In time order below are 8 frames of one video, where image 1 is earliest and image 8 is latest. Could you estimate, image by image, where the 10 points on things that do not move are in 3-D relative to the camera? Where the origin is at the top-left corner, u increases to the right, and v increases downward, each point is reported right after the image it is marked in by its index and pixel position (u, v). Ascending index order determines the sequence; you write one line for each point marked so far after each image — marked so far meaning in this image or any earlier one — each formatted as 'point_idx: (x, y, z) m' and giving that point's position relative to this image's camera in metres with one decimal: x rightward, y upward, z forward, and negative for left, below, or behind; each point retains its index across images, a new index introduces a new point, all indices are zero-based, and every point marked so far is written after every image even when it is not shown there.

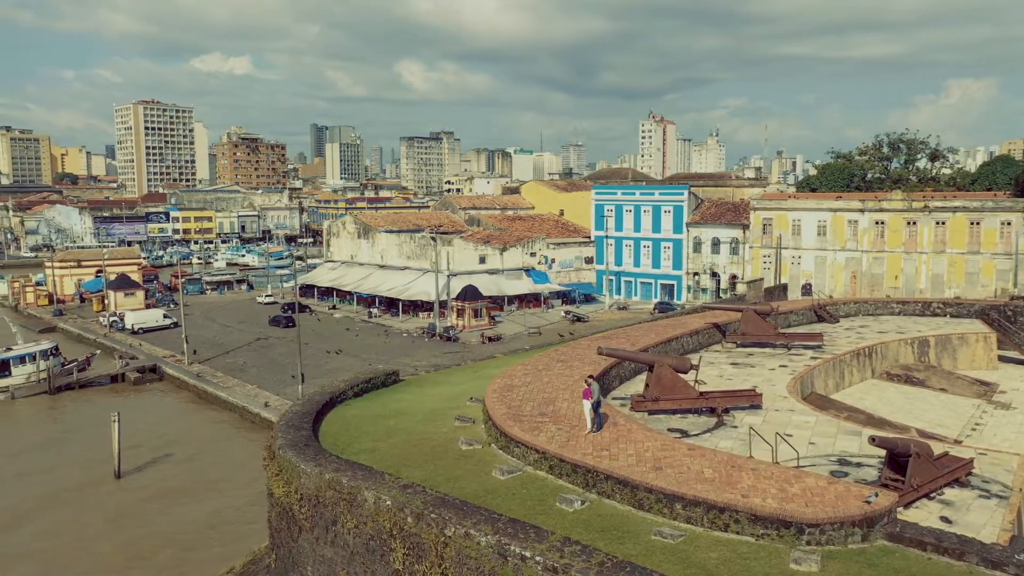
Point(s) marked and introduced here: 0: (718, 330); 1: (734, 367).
0: (+4.5, -0.9, +18.2) m
1: (+4.2, -1.5, +15.8) m
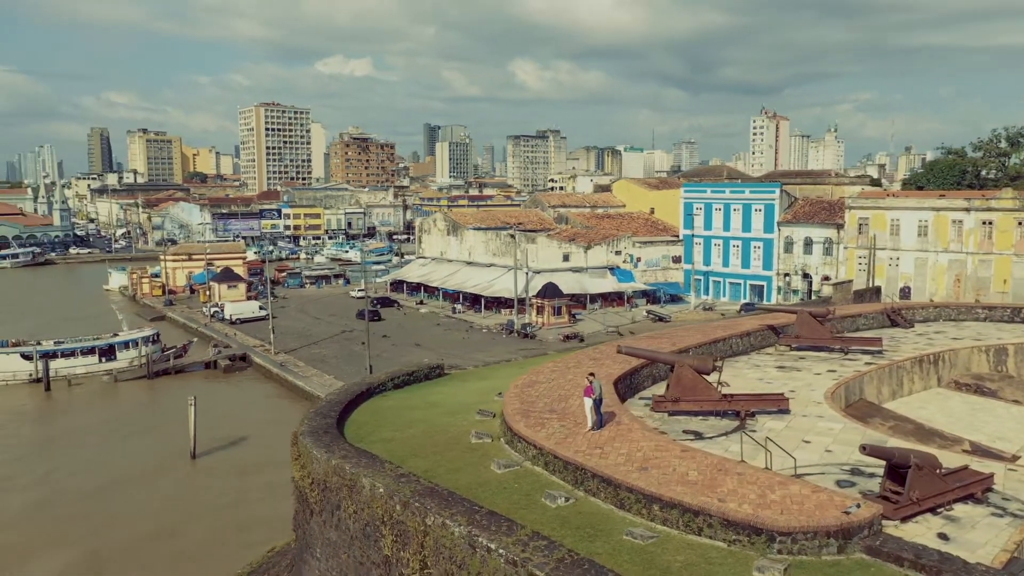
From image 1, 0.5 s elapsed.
0: (+5.5, -0.9, +17.6) m
1: (+4.9, -1.5, +15.3) m
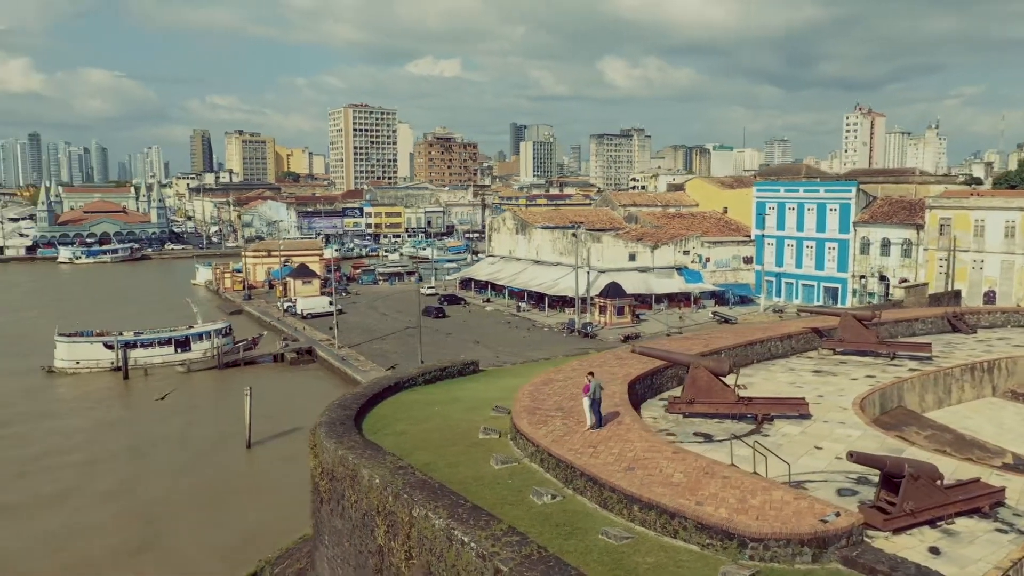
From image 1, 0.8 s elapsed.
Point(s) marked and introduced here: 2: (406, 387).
0: (+6.3, -1.0, +17.0) m
1: (+5.4, -1.6, +14.8) m
2: (-1.9, -1.8, +15.2) m
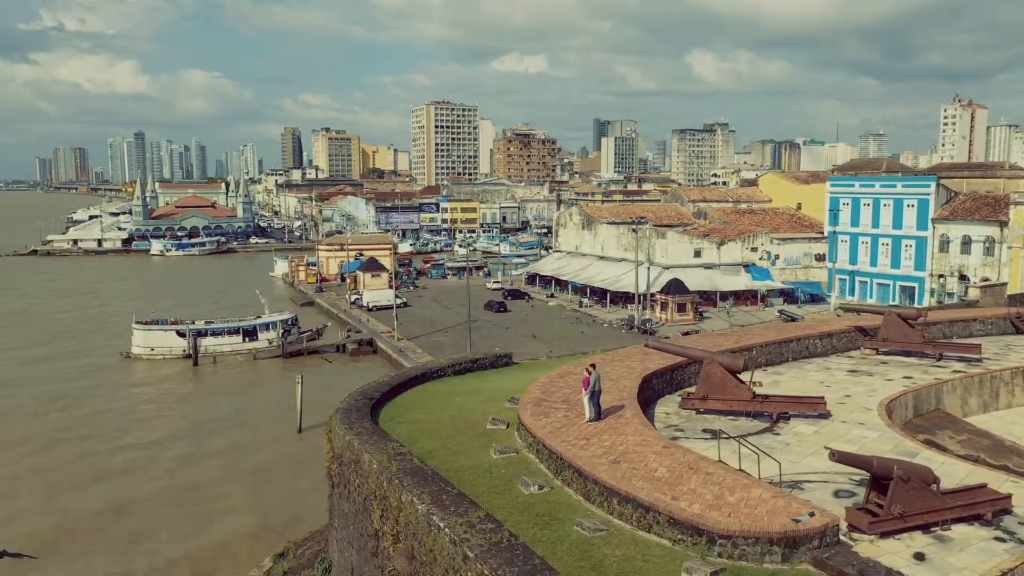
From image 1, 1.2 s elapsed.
0: (+6.9, -0.9, +16.4) m
1: (+5.8, -1.5, +14.3) m
2: (-1.4, -1.6, +15.4) m
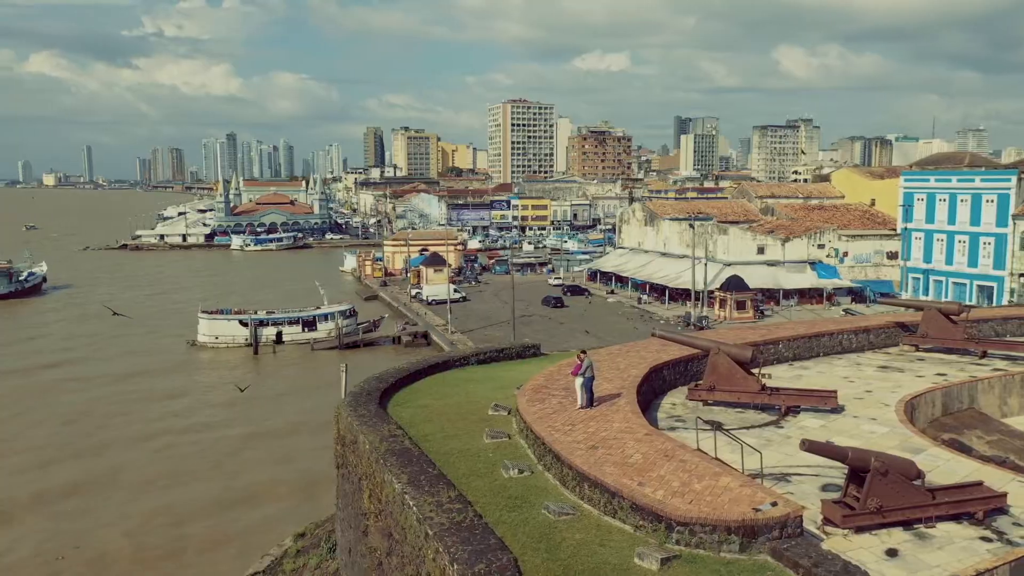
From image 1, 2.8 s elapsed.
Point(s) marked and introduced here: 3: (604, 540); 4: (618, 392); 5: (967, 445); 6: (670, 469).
0: (+7.4, -0.8, +15.7) m
1: (+6.1, -1.4, +13.7) m
2: (-1.0, -1.4, +15.5) m
3: (+0.8, -2.3, +7.4) m
4: (+1.4, -1.4, +10.8) m
5: (+6.3, -2.1, +11.4) m
6: (+1.5, -1.8, +8.0) m
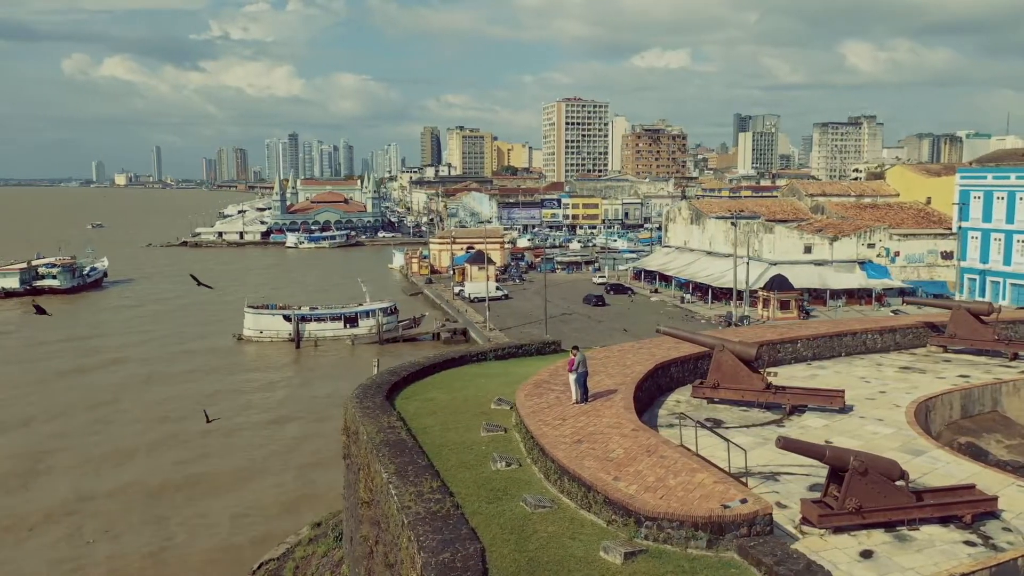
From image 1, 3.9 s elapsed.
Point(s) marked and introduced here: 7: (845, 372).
0: (+7.7, -0.8, +15.3) m
1: (+6.2, -1.3, +13.4) m
2: (-0.7, -1.4, +15.6) m
3: (+0.6, -2.2, +7.4) m
4: (+1.4, -1.3, +10.7) m
5: (+6.3, -2.1, +11.0) m
6: (+1.3, -1.7, +8.0) m
7: (+5.4, -1.4, +13.3) m
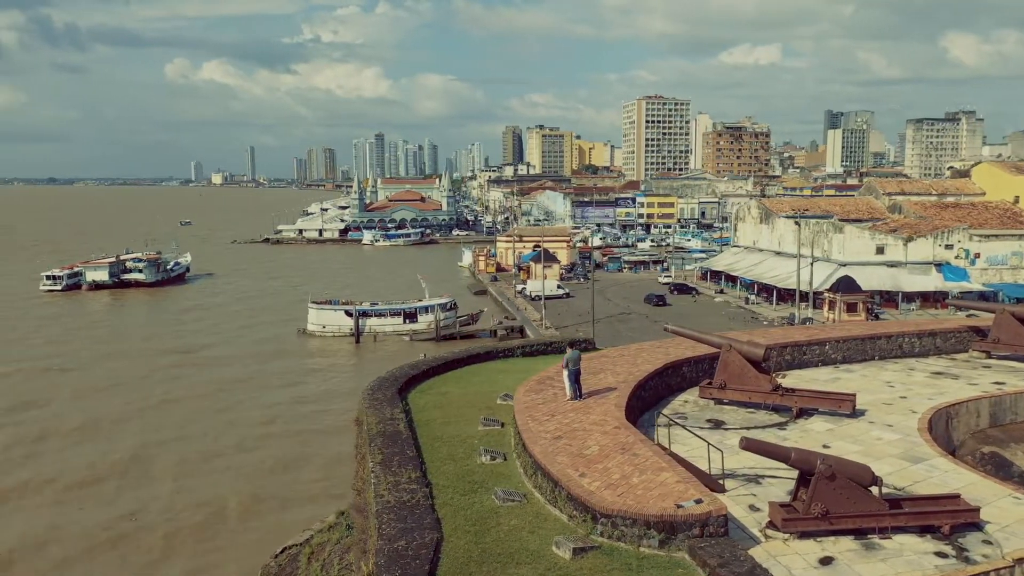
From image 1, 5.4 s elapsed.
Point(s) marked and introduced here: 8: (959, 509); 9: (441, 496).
0: (+8.1, -0.8, +14.5) m
1: (+6.5, -1.4, +12.8) m
2: (-0.2, -1.3, +15.8) m
3: (+0.2, -2.2, +7.4) m
4: (+1.3, -1.3, +10.7) m
5: (+6.3, -2.1, +10.5) m
6: (+1.0, -1.7, +7.9) m
7: (+5.6, -1.4, +12.8) m
8: (+3.9, -1.9, +7.2) m
9: (-0.7, -2.1, +8.3) m
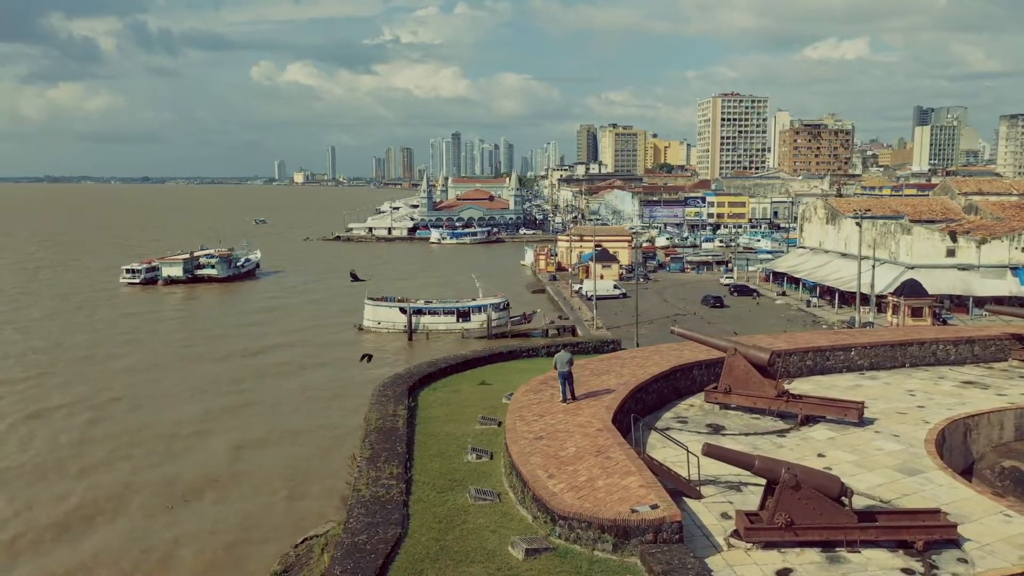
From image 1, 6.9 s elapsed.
0: (+8.4, -0.9, +13.8) m
1: (+6.6, -1.4, +12.2) m
2: (+0.2, -1.3, +15.8) m
3: (-0.1, -2.2, +7.5) m
4: (+1.3, -1.3, +10.6) m
5: (+6.2, -2.2, +9.9) m
6: (+0.7, -1.7, +7.9) m
7: (+5.7, -1.4, +12.4) m
8: (+3.5, -2.0, +6.9) m
9: (-0.9, -2.1, +8.4) m
